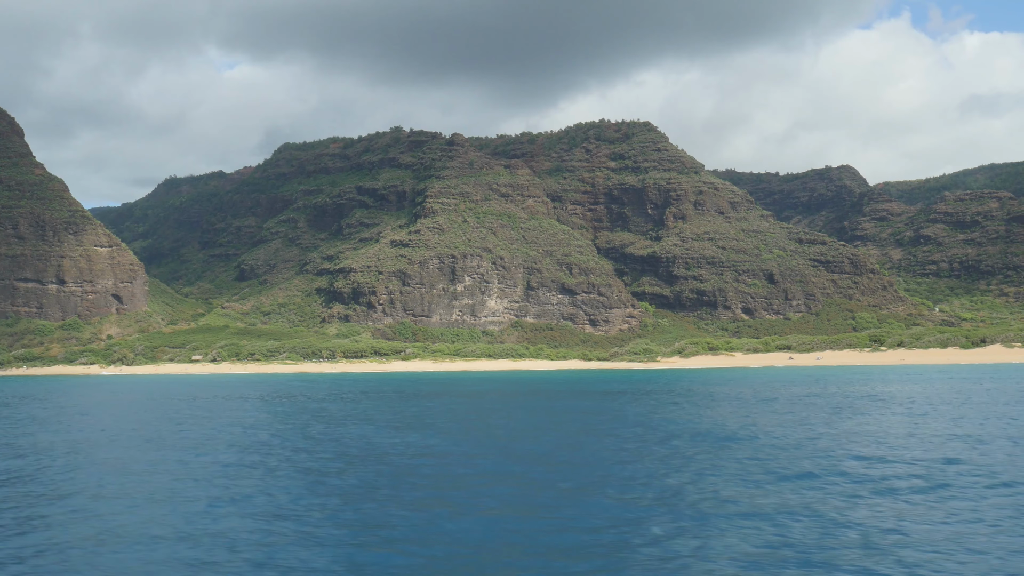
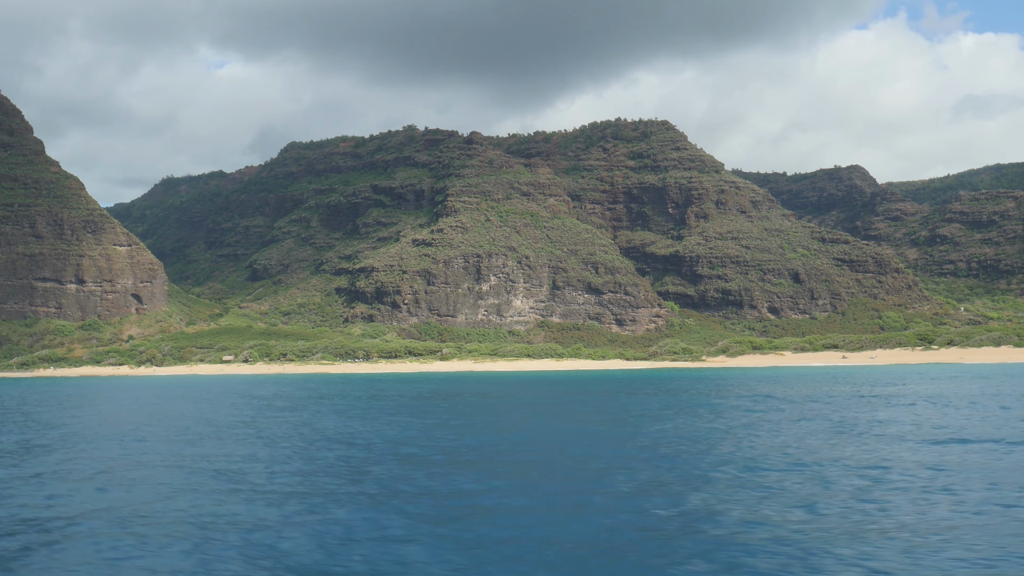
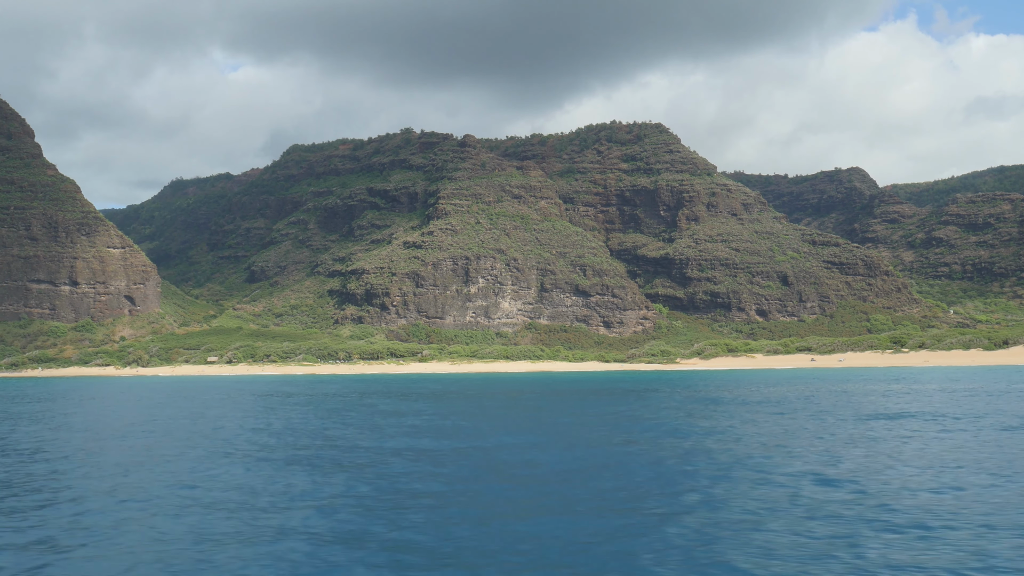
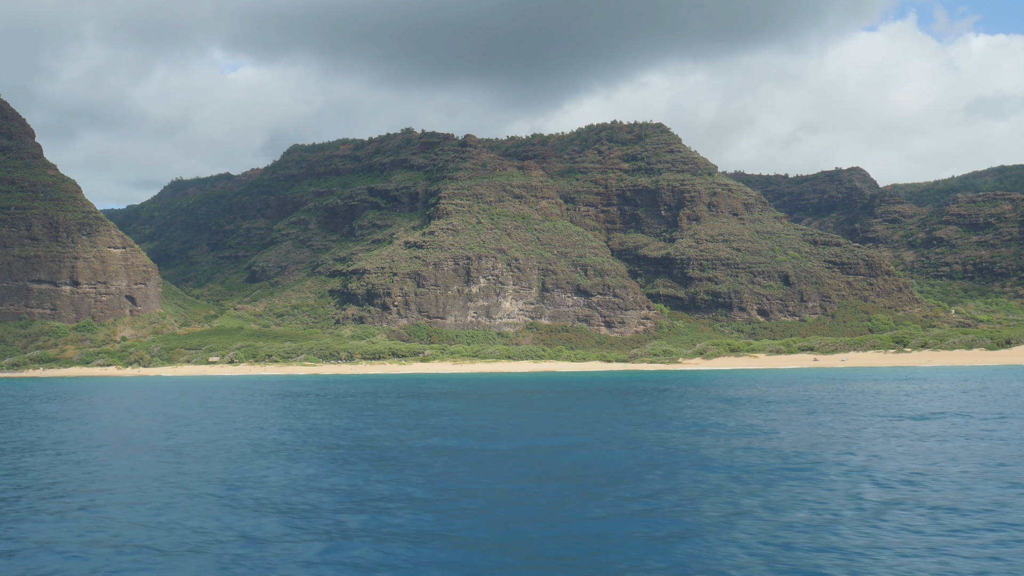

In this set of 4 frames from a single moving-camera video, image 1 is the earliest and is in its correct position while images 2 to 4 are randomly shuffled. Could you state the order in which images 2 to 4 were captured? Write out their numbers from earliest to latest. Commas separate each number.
3, 4, 2
